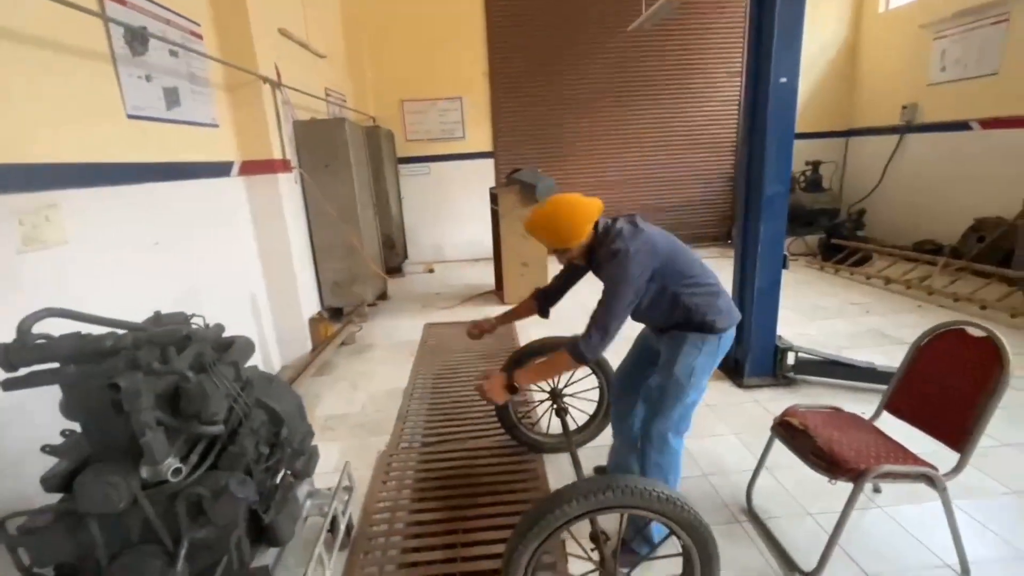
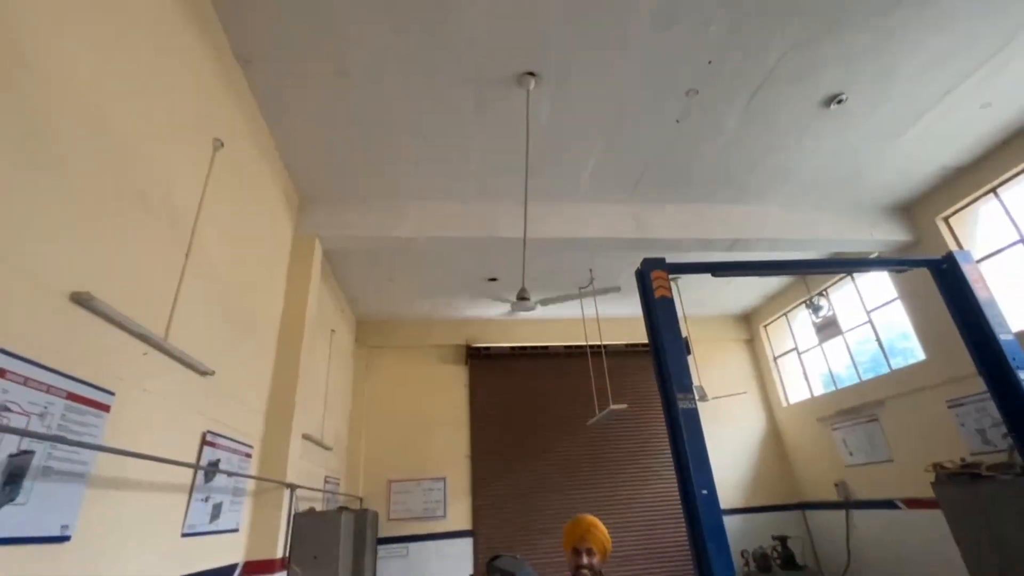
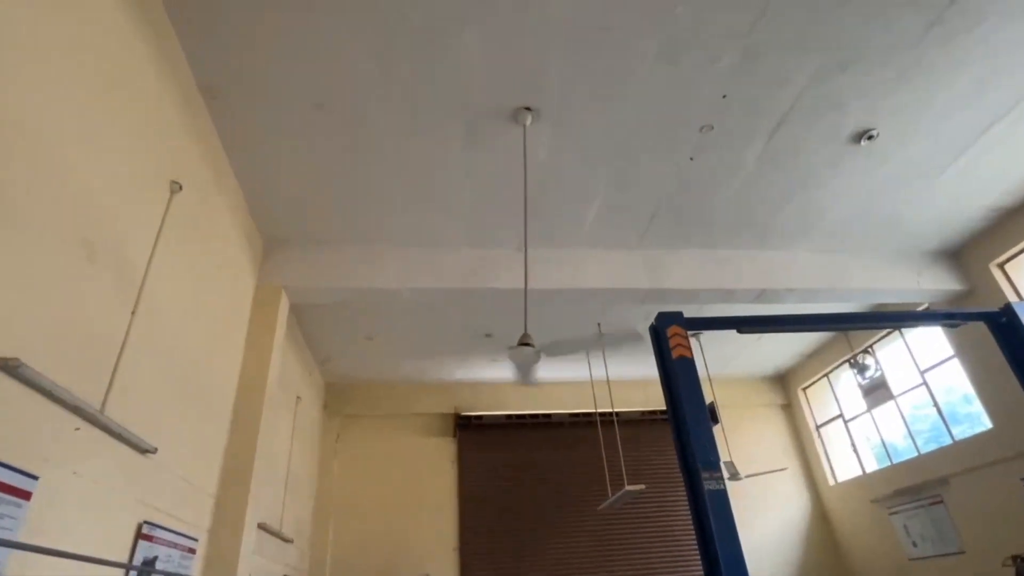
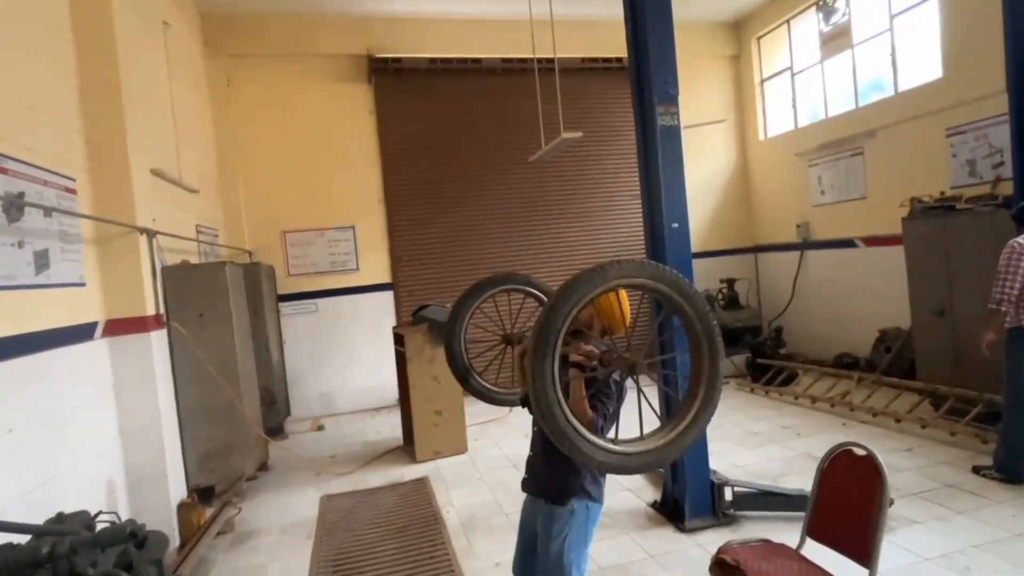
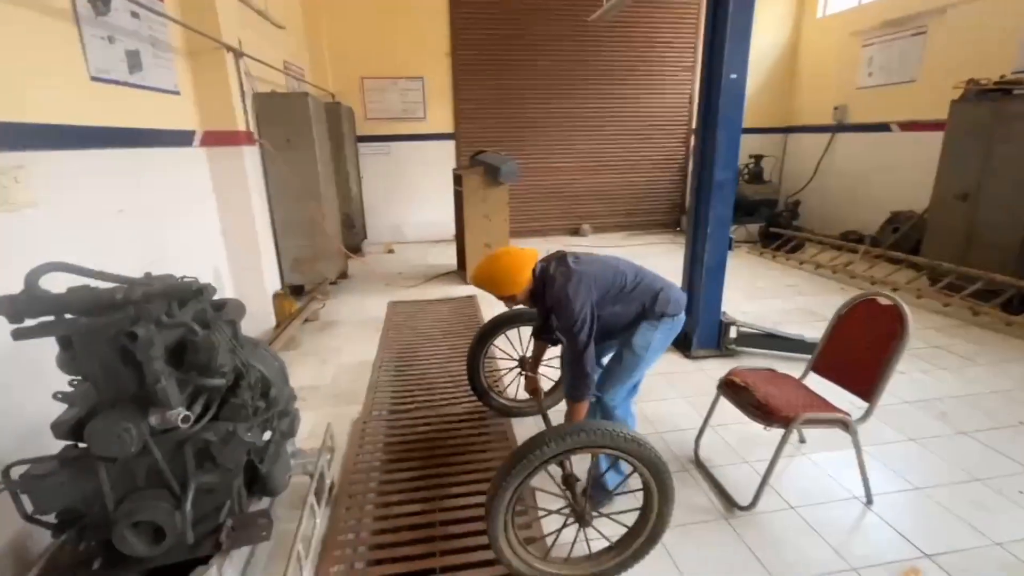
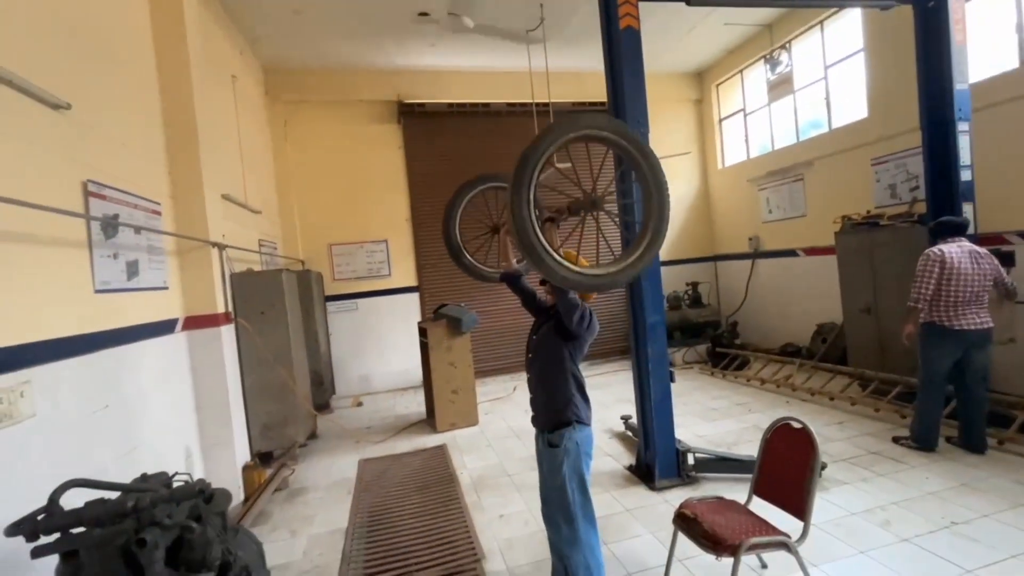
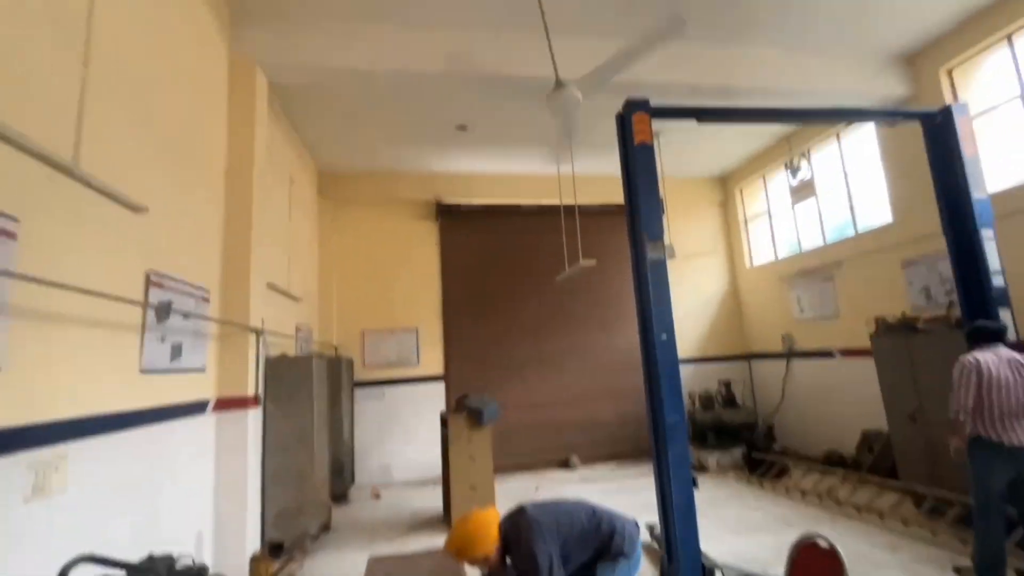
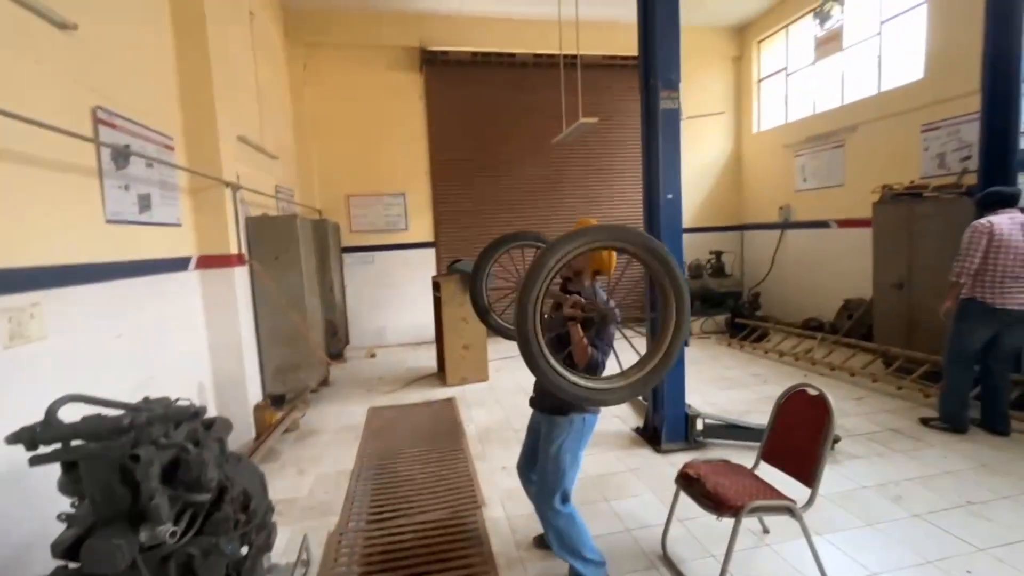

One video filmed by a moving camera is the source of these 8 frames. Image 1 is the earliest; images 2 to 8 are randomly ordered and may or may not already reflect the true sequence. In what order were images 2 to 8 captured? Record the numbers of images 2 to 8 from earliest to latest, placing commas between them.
5, 8, 4, 6, 7, 2, 3
